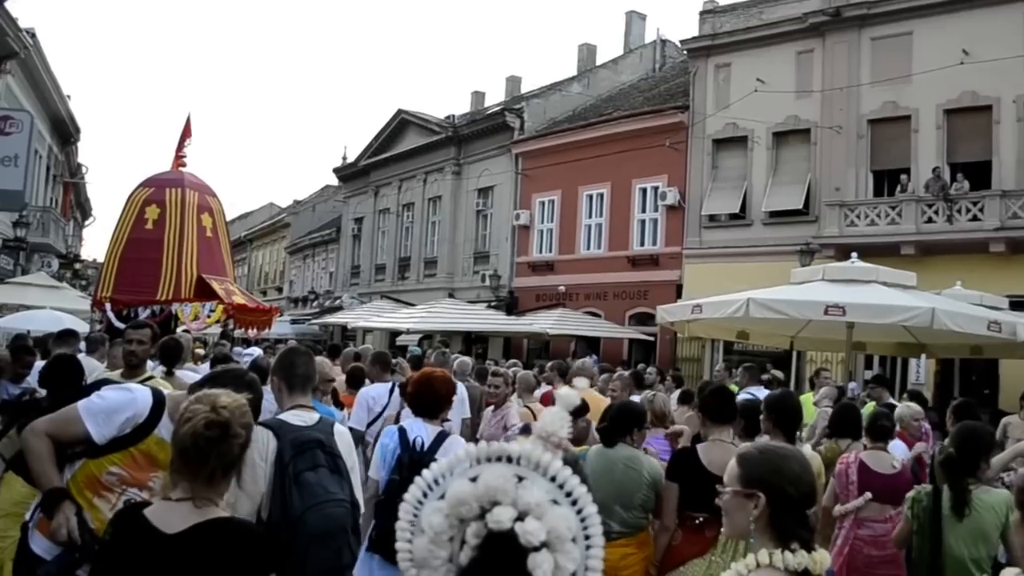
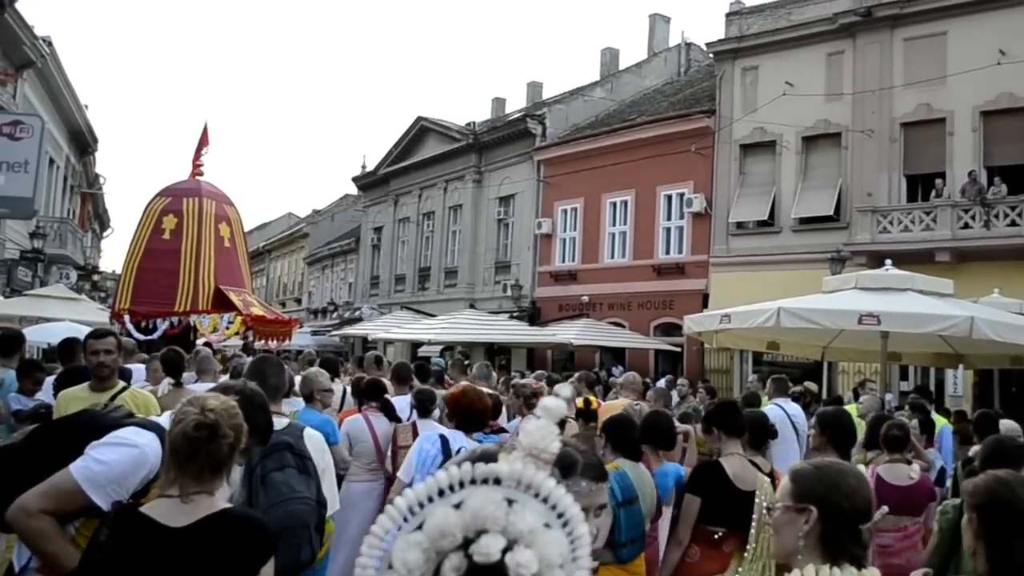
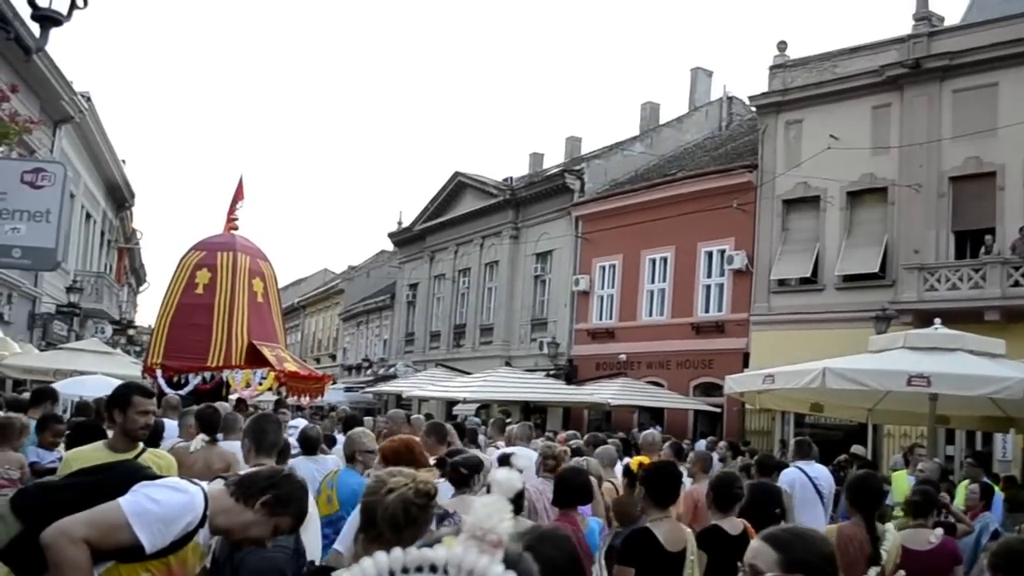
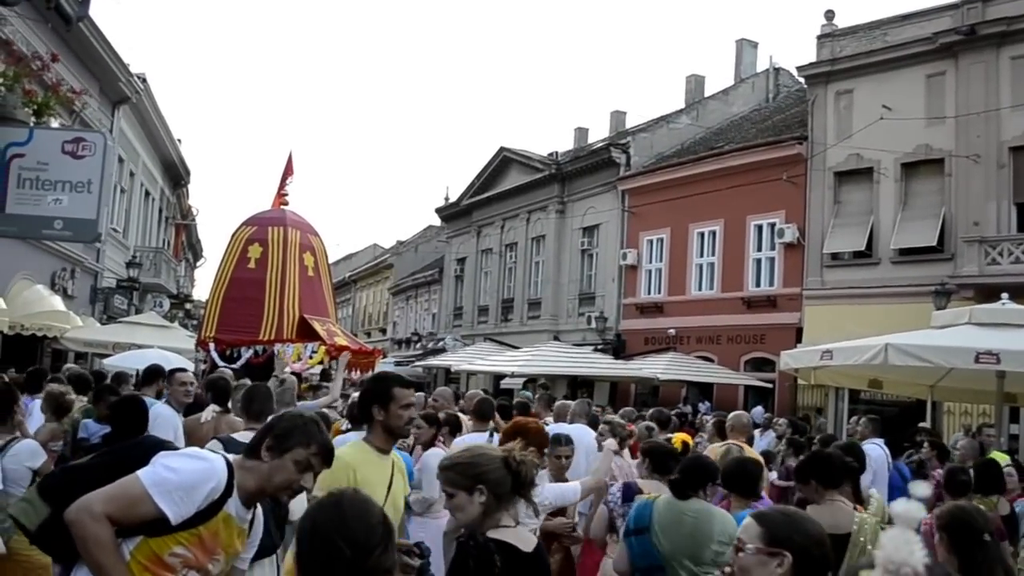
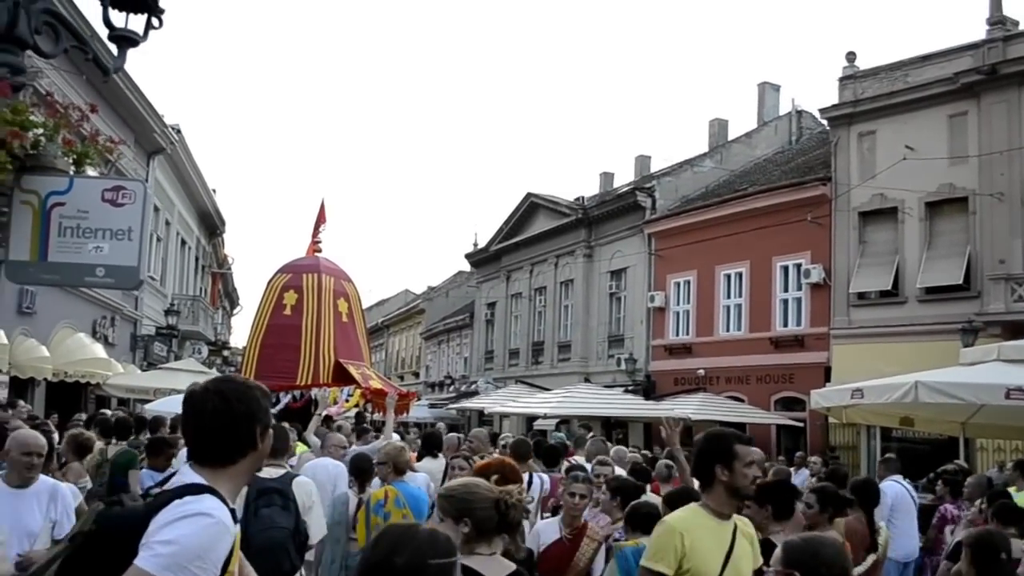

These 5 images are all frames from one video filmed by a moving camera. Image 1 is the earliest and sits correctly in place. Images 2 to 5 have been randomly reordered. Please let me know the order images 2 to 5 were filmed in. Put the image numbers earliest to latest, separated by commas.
2, 3, 4, 5
